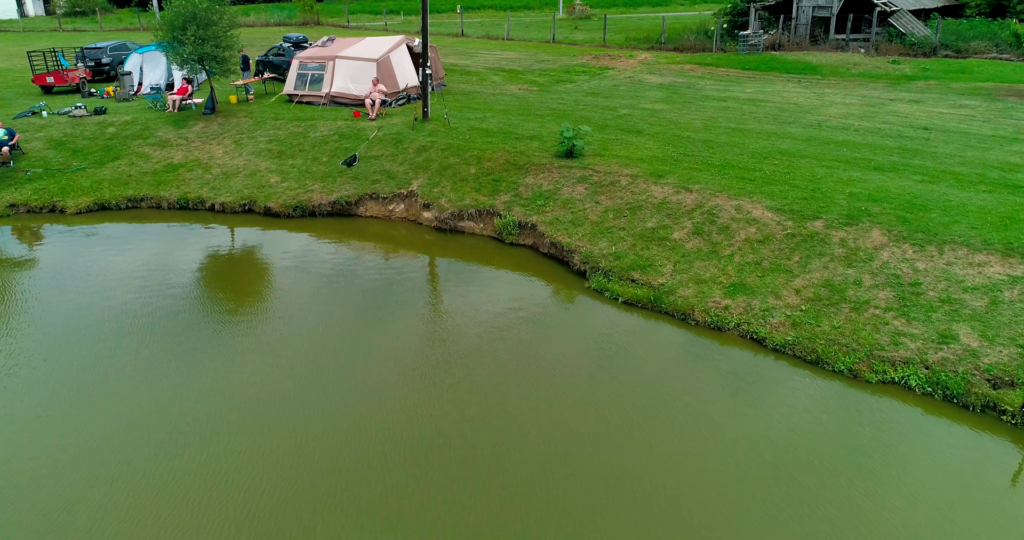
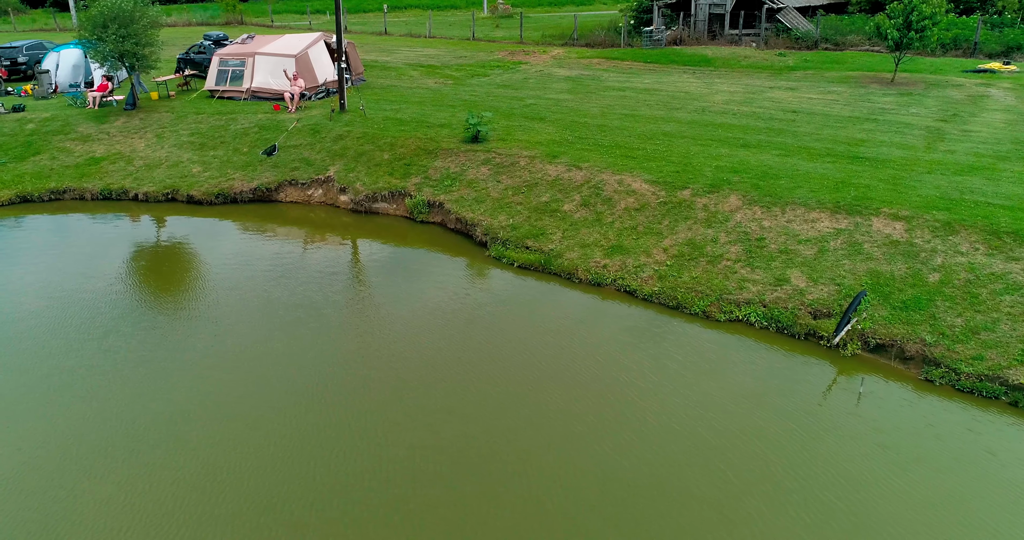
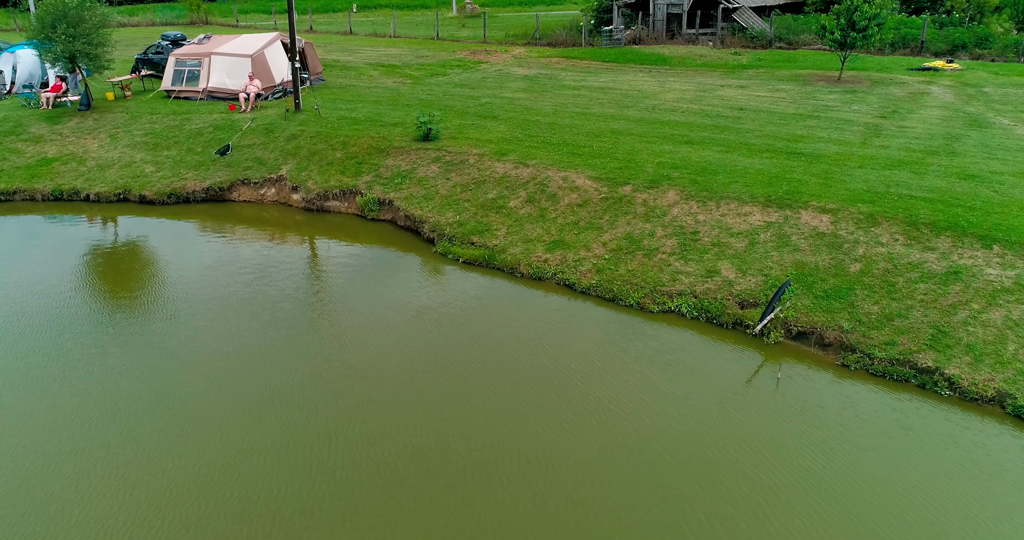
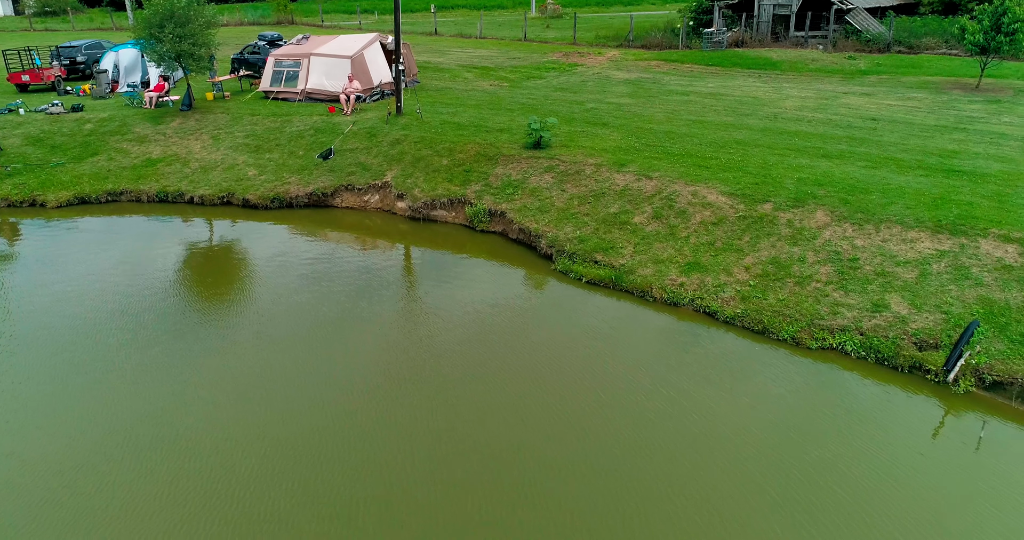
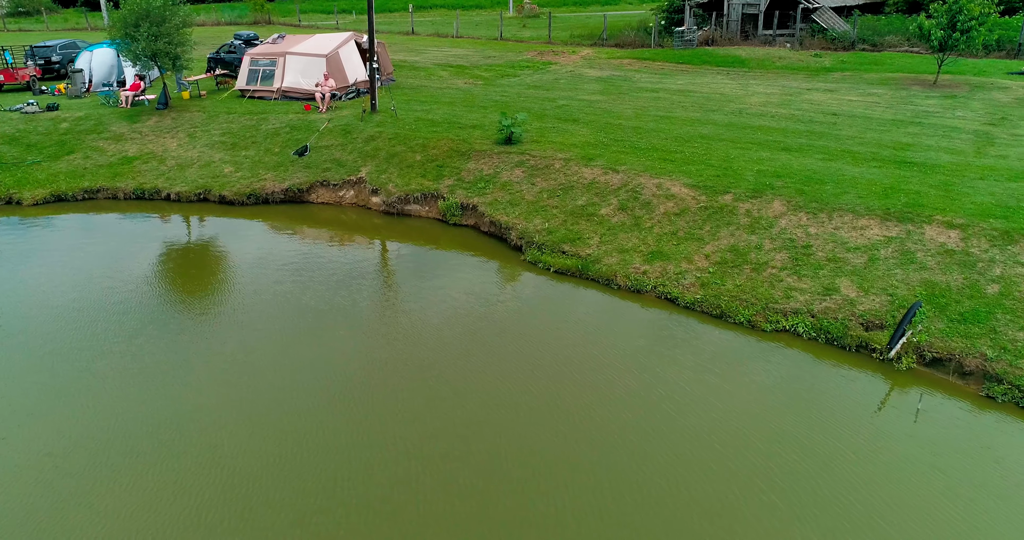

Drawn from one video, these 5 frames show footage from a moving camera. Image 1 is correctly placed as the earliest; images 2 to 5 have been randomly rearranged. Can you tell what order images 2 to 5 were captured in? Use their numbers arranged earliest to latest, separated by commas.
4, 5, 2, 3
